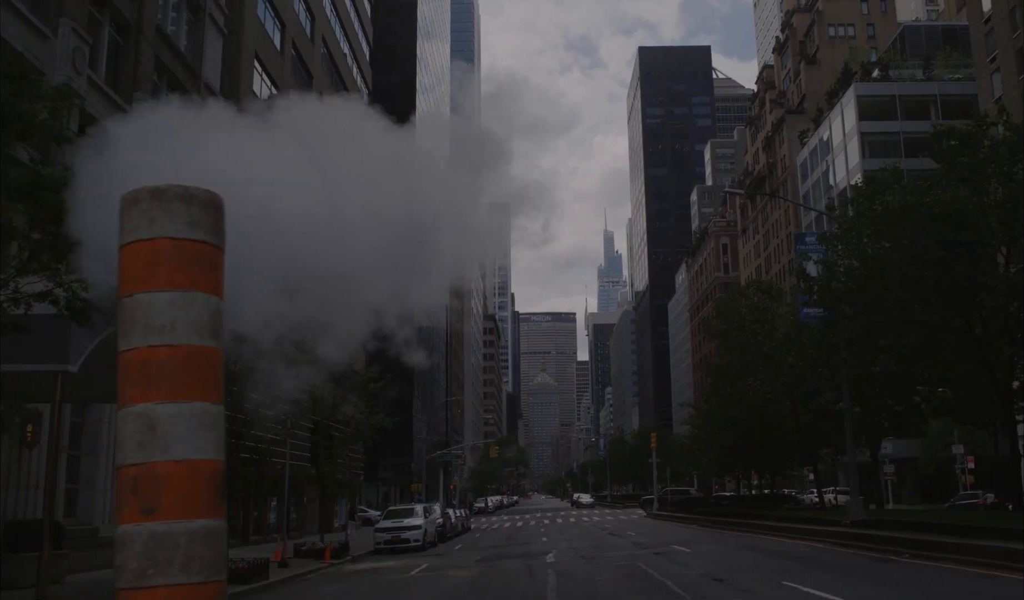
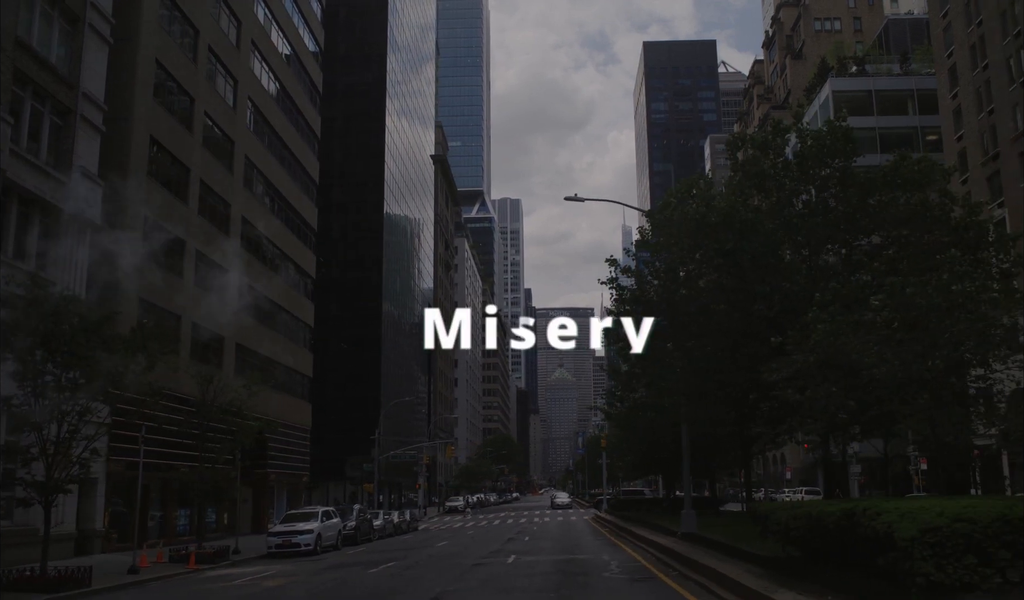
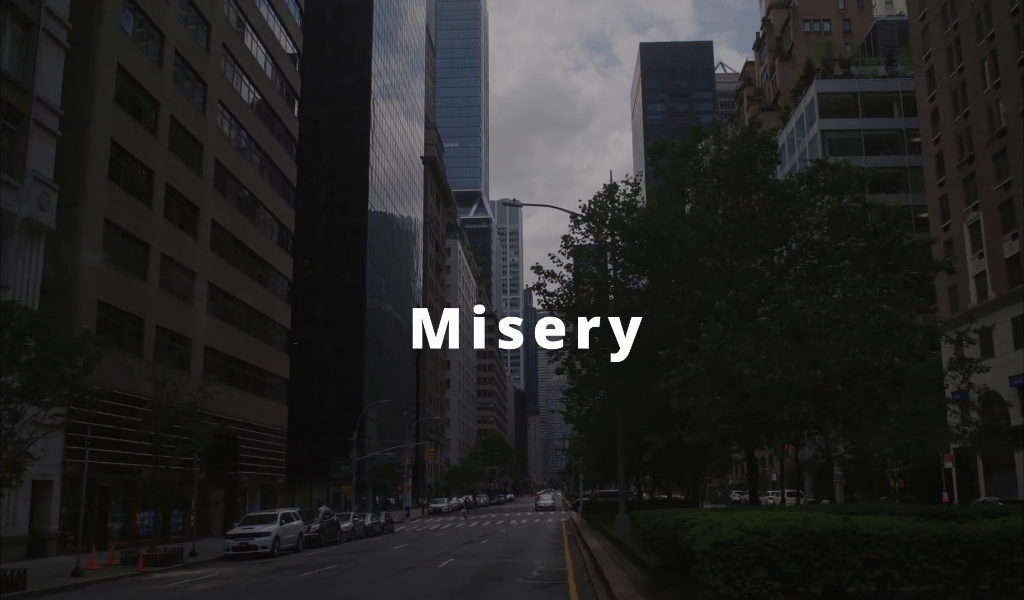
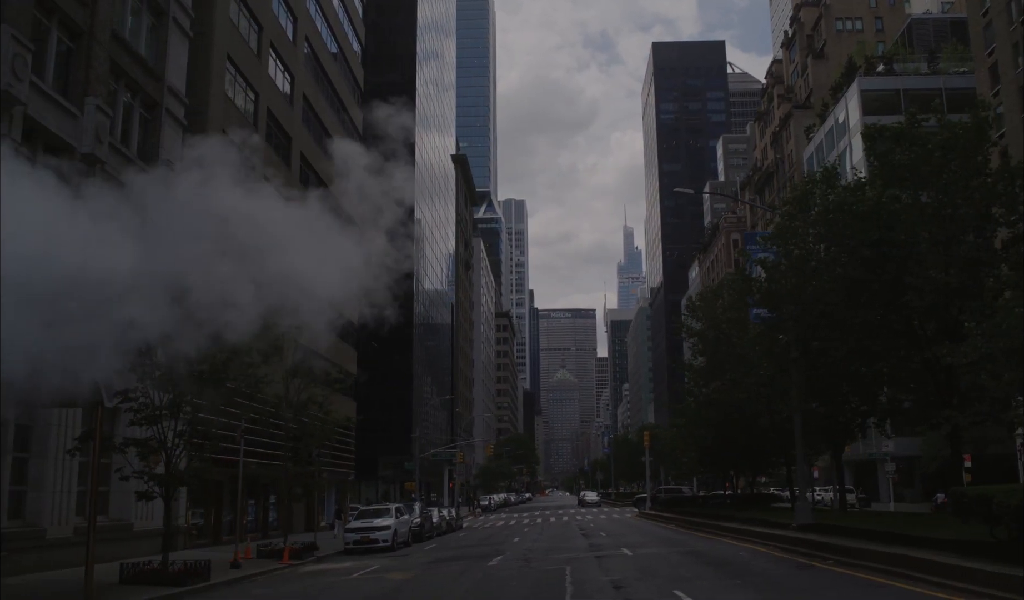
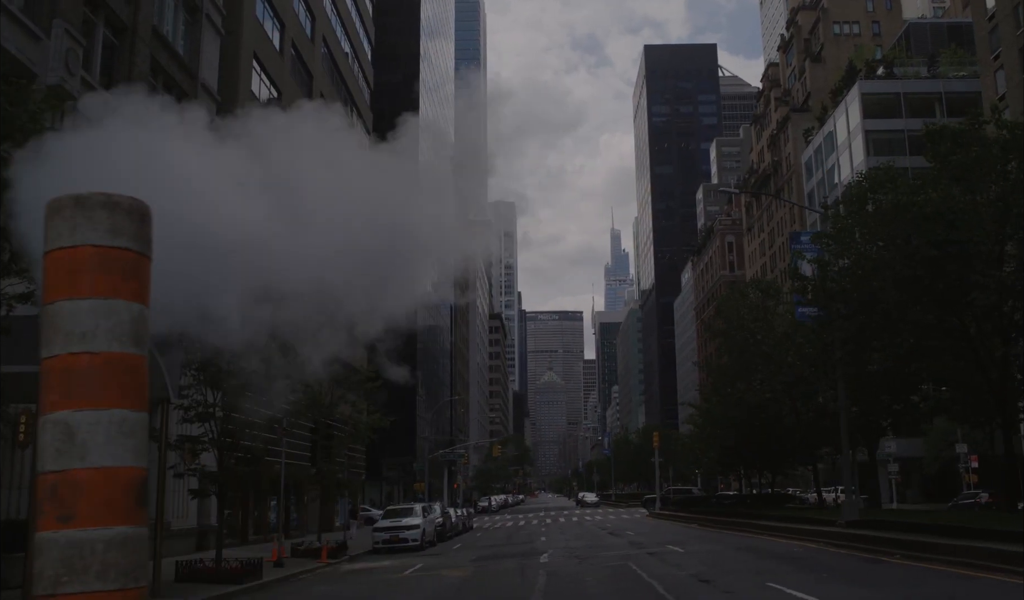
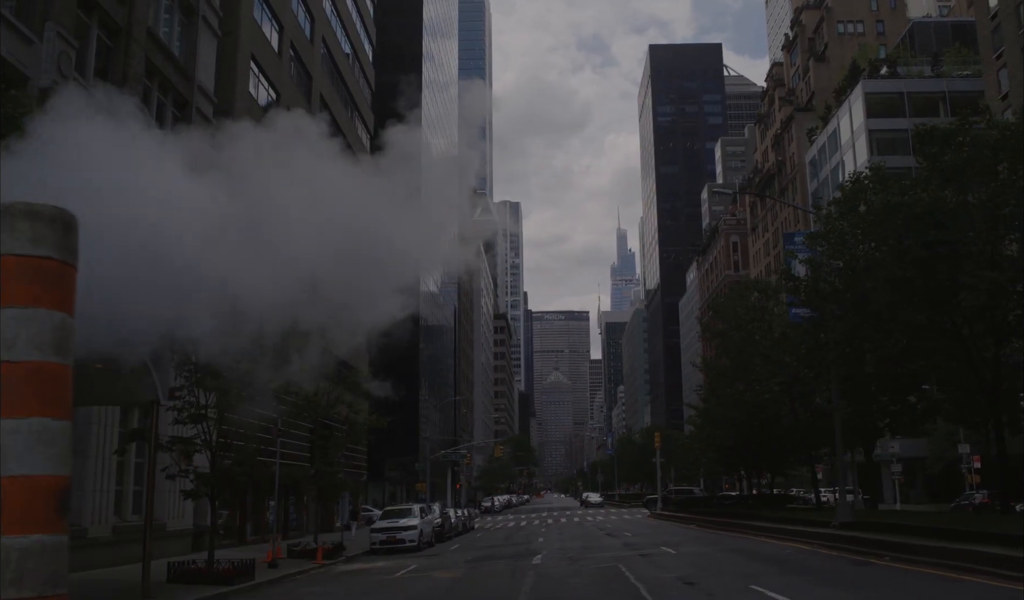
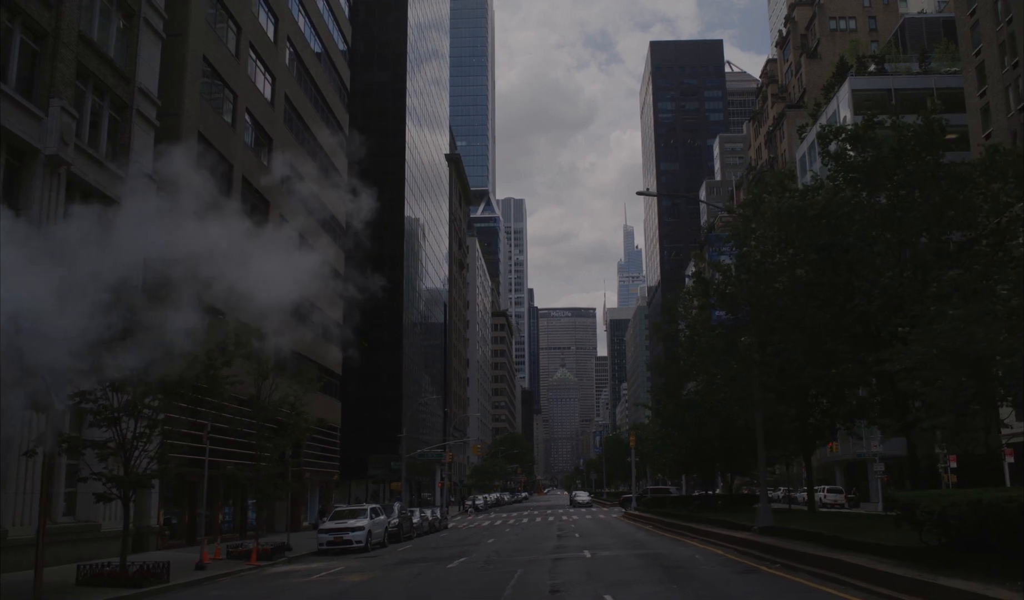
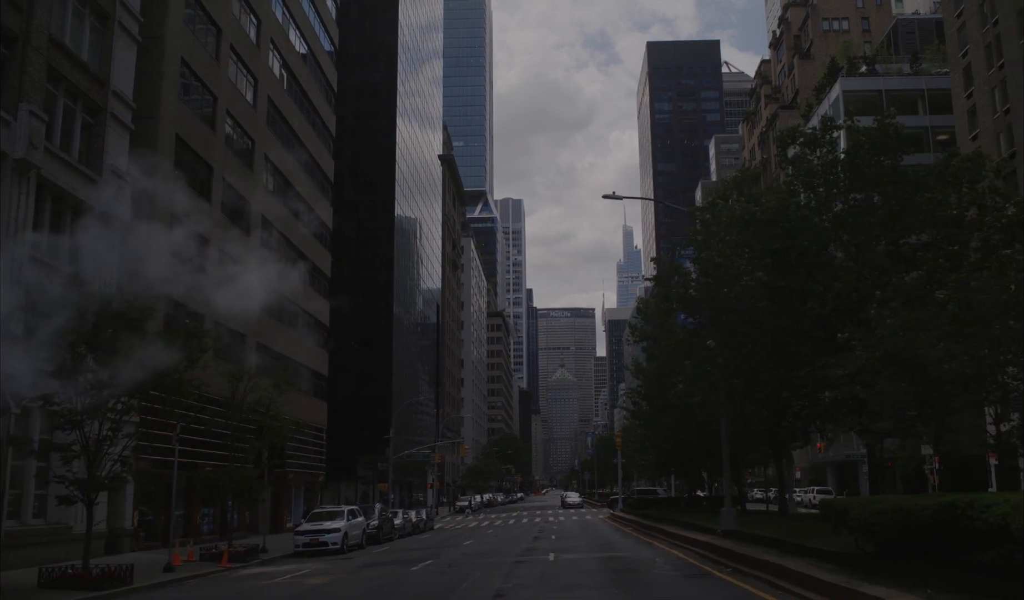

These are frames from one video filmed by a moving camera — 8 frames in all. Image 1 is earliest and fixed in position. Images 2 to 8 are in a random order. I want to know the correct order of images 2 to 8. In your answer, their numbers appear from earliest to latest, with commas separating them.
5, 6, 4, 7, 8, 2, 3
